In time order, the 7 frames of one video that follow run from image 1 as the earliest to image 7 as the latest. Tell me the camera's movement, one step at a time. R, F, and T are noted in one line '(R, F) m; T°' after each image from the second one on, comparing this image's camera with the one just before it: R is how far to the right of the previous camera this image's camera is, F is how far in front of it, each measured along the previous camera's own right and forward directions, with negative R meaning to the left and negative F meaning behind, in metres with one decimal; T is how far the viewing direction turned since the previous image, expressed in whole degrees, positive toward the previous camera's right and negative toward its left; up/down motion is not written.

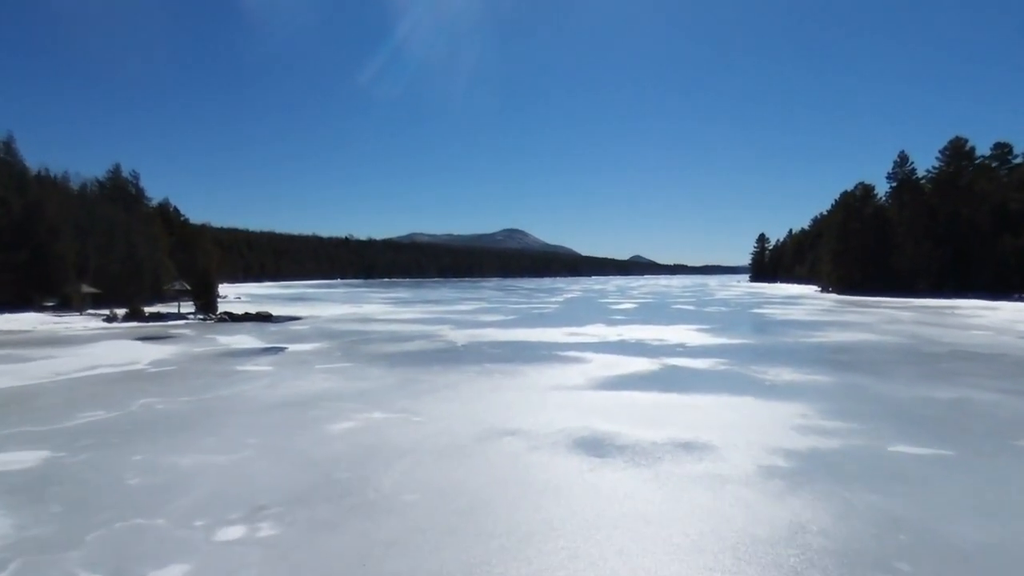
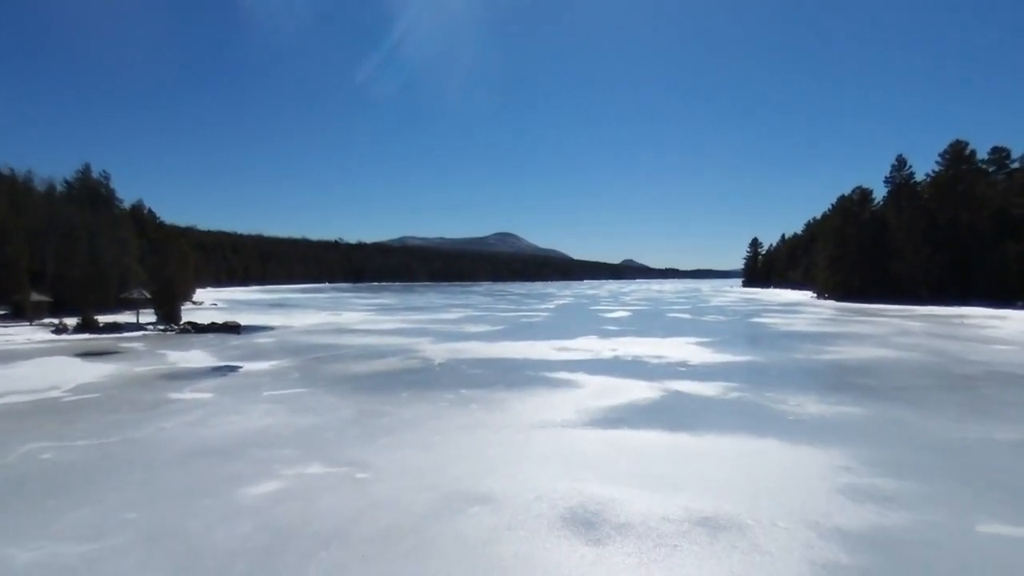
(+0.2, +1.9) m; +1°
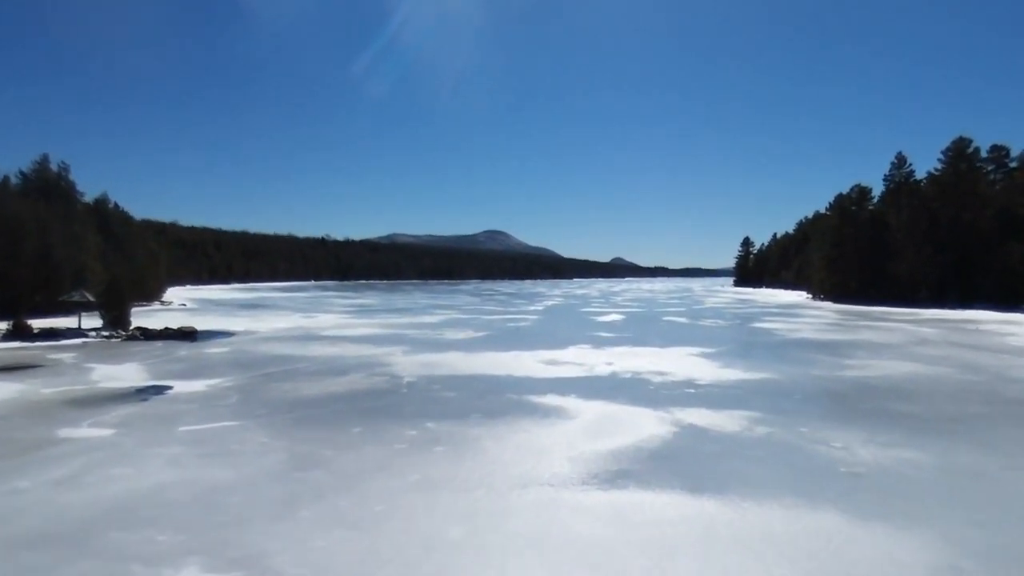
(+0.2, +2.3) m; +1°
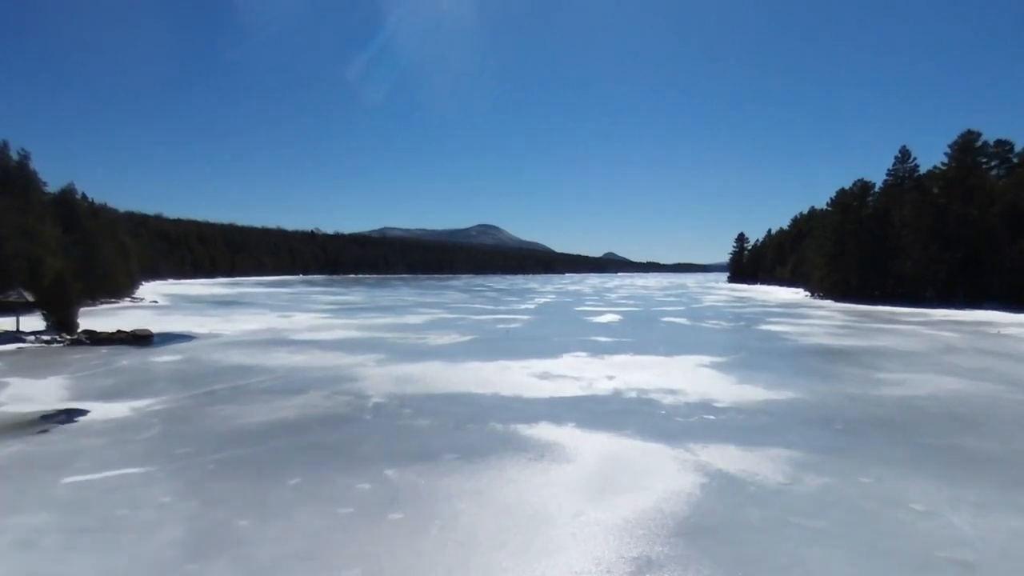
(+0.1, +2.2) m; +1°
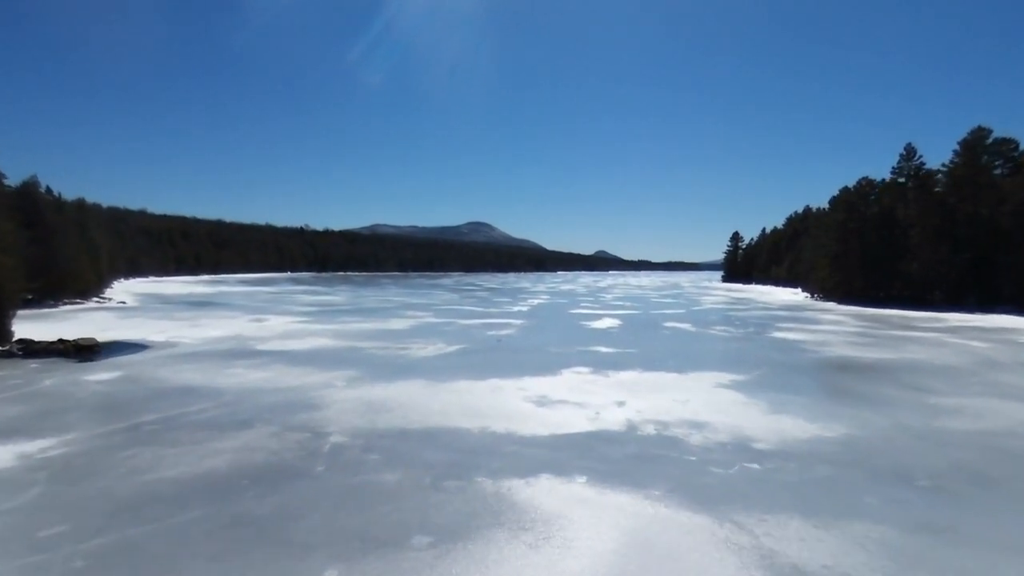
(0.0, +2.4) m; +1°
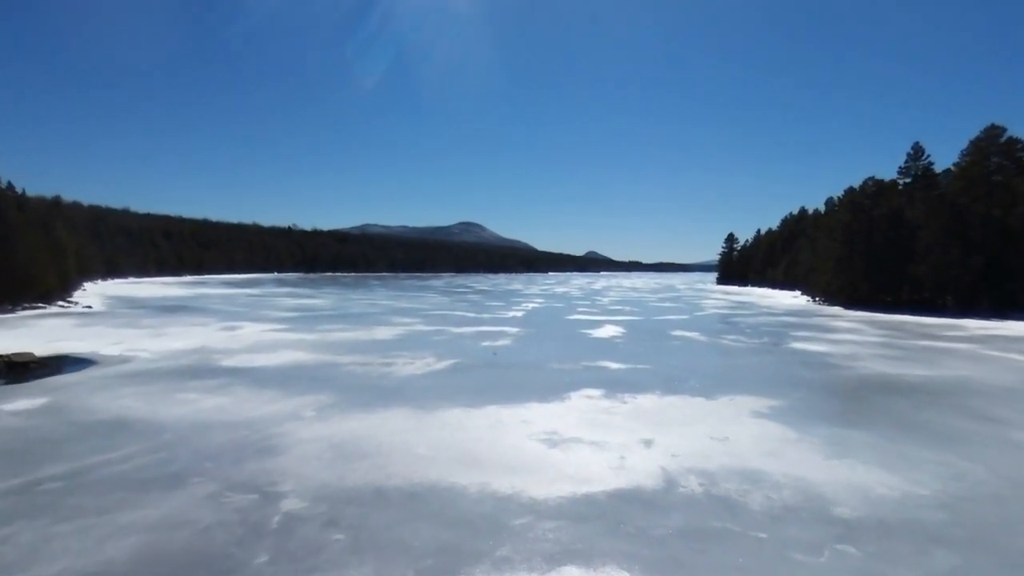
(-0.2, +2.4) m; +1°
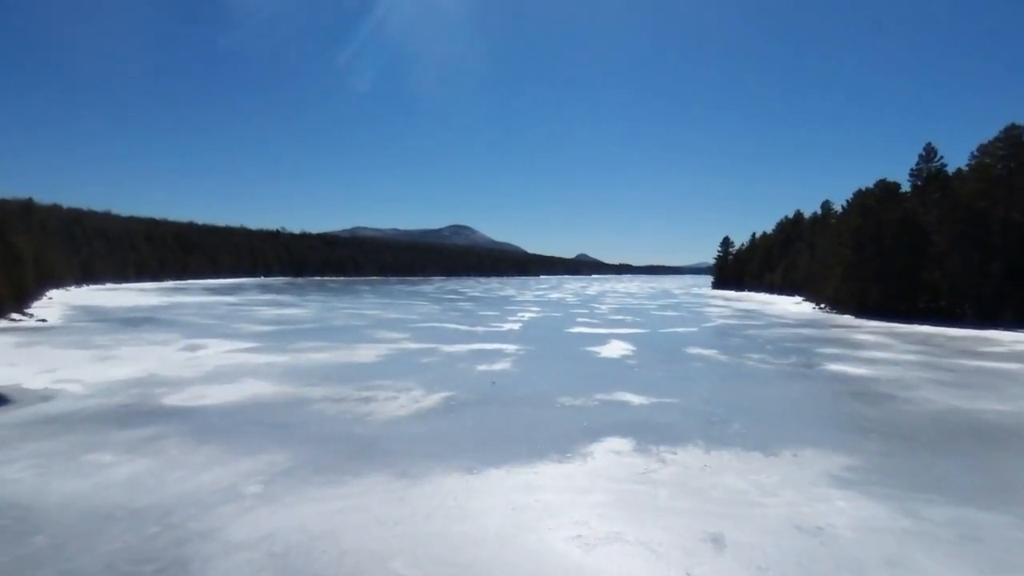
(-0.3, +3.1) m; +1°
